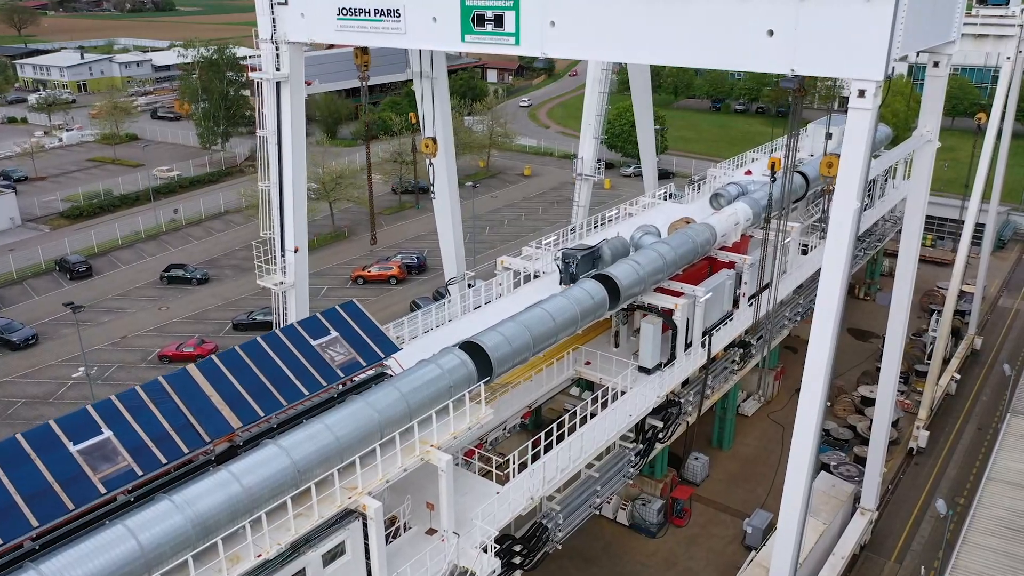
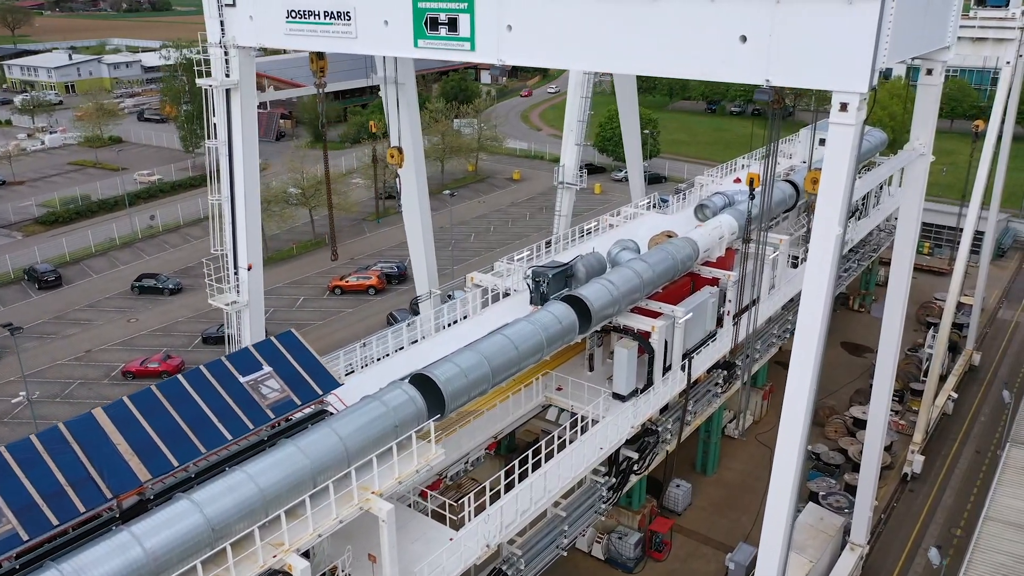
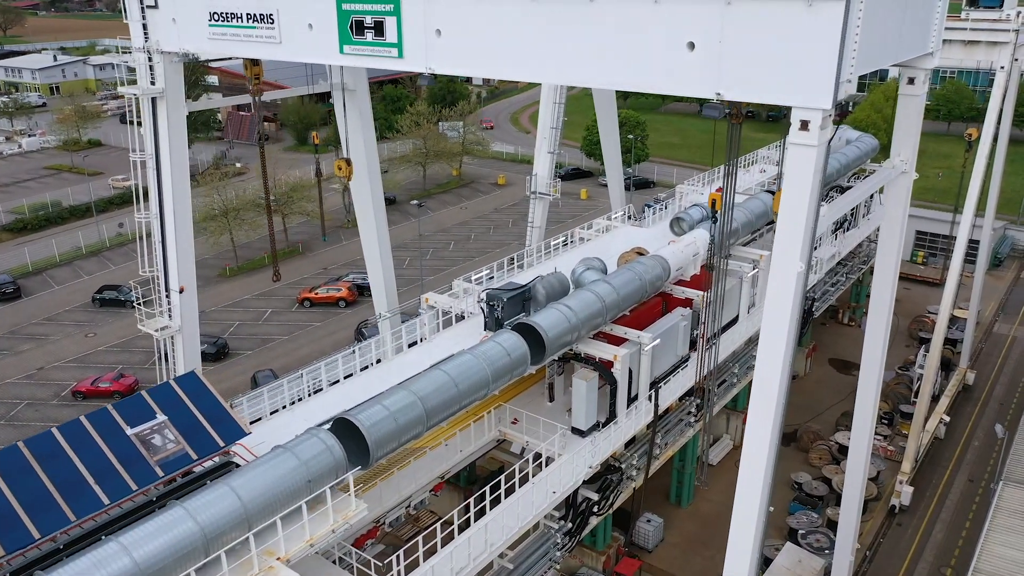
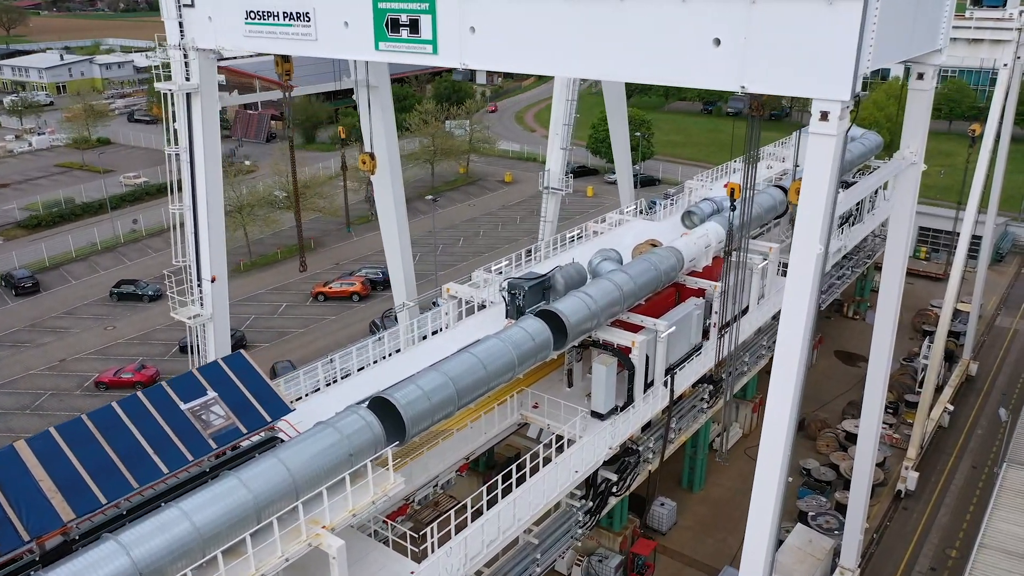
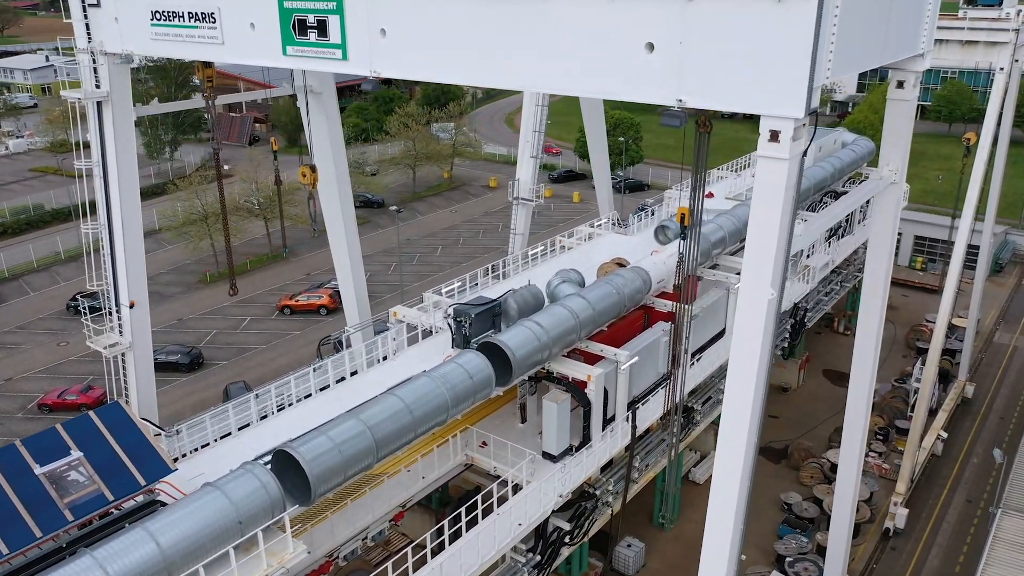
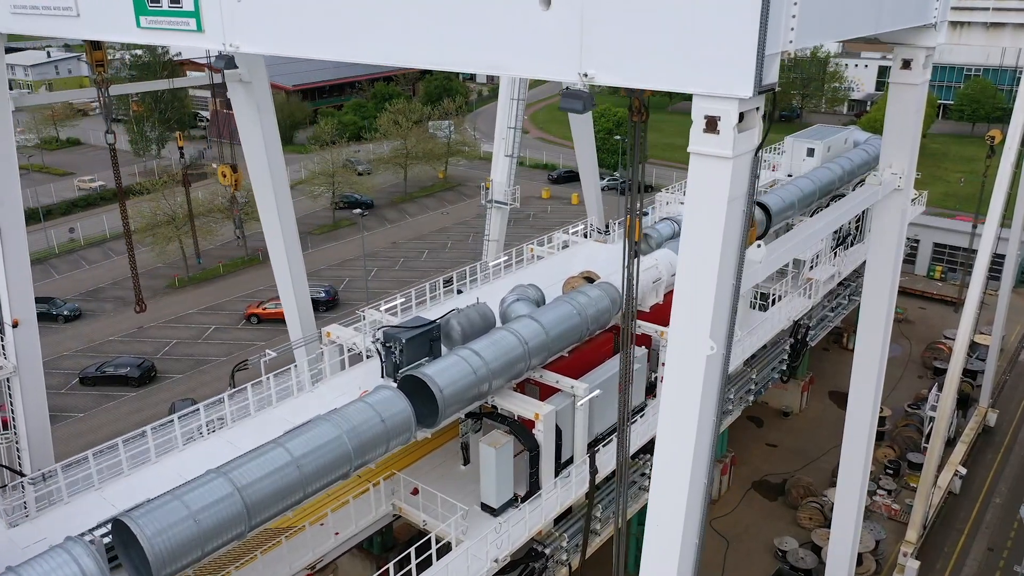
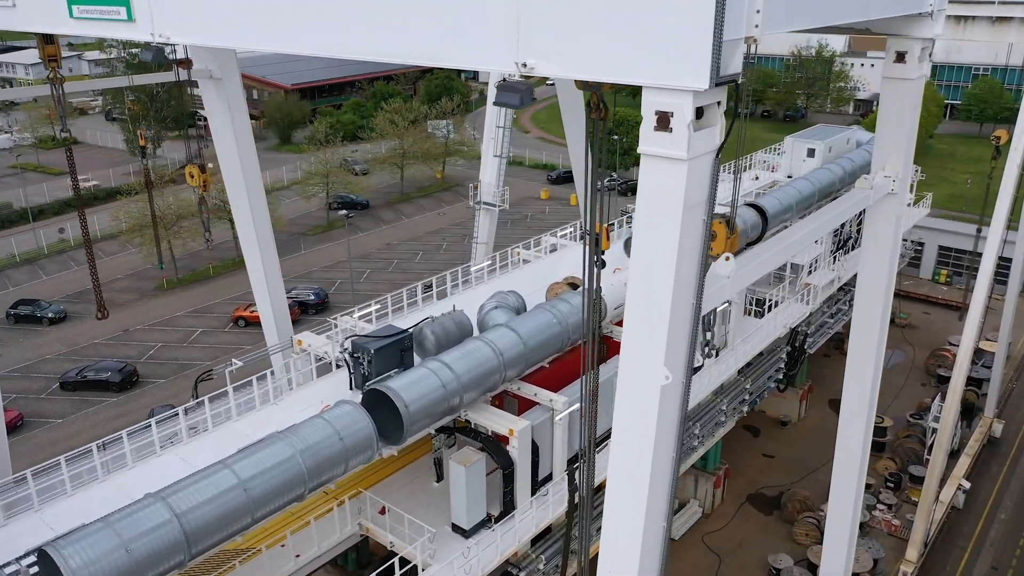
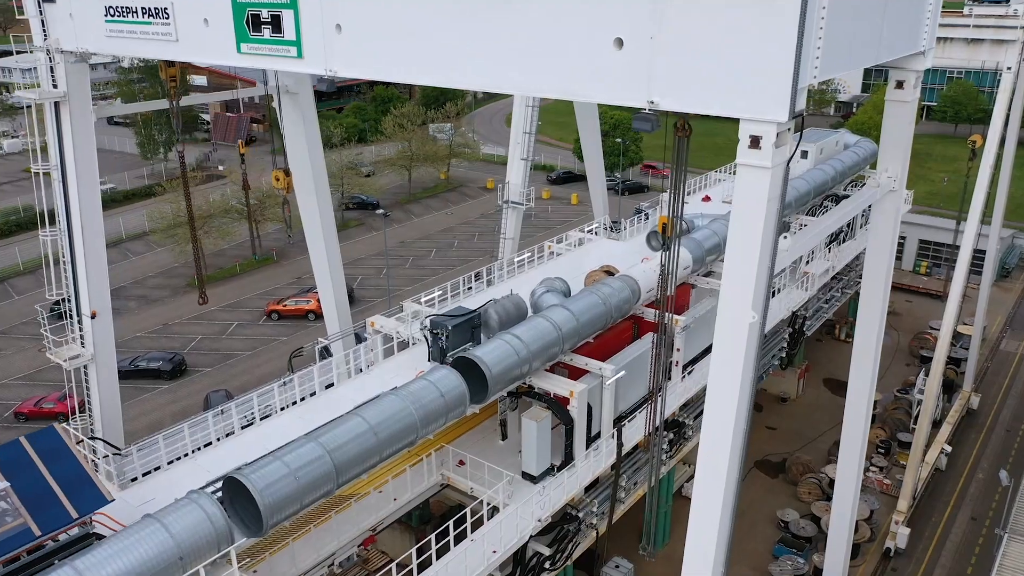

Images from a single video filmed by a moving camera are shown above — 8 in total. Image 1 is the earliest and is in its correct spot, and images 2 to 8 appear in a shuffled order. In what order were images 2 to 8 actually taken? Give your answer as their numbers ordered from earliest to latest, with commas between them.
2, 4, 3, 5, 8, 6, 7
